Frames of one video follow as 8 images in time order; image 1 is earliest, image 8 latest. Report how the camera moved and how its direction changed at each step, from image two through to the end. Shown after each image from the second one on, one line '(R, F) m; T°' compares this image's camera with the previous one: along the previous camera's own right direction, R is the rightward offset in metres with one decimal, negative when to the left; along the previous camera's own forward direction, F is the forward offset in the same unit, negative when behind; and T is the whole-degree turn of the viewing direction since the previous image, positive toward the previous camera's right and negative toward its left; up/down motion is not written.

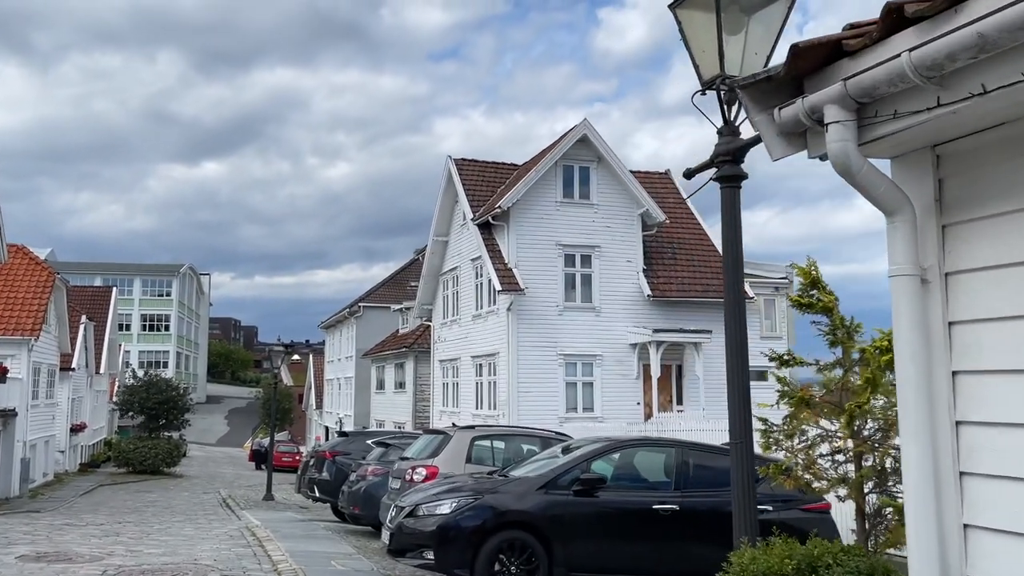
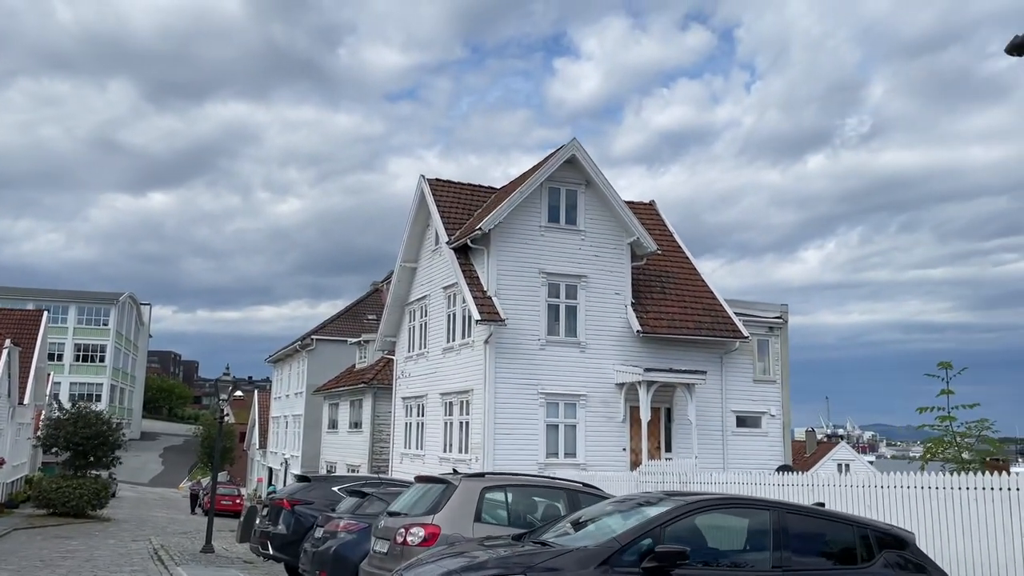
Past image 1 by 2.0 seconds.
(-0.8, +2.2) m; +3°
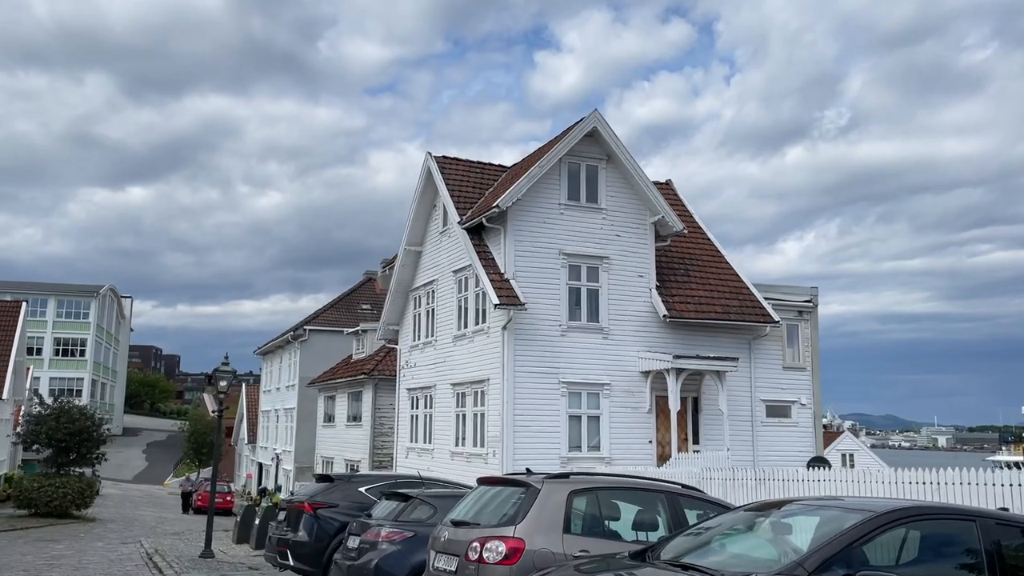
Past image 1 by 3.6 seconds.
(-0.9, +1.5) m; +1°
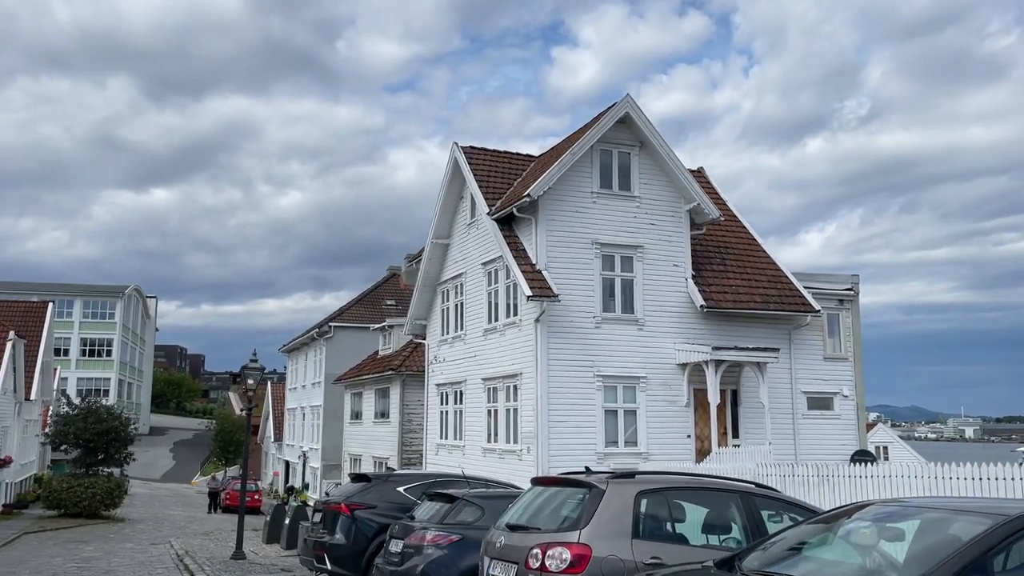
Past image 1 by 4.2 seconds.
(-0.3, +0.6) m; -1°
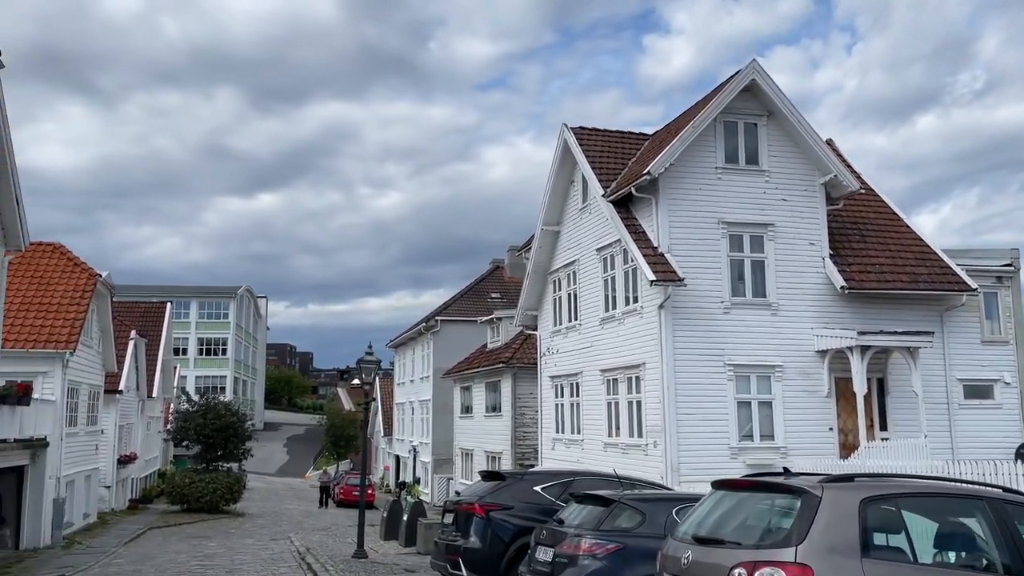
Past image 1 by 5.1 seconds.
(-0.6, +1.1) m; -7°
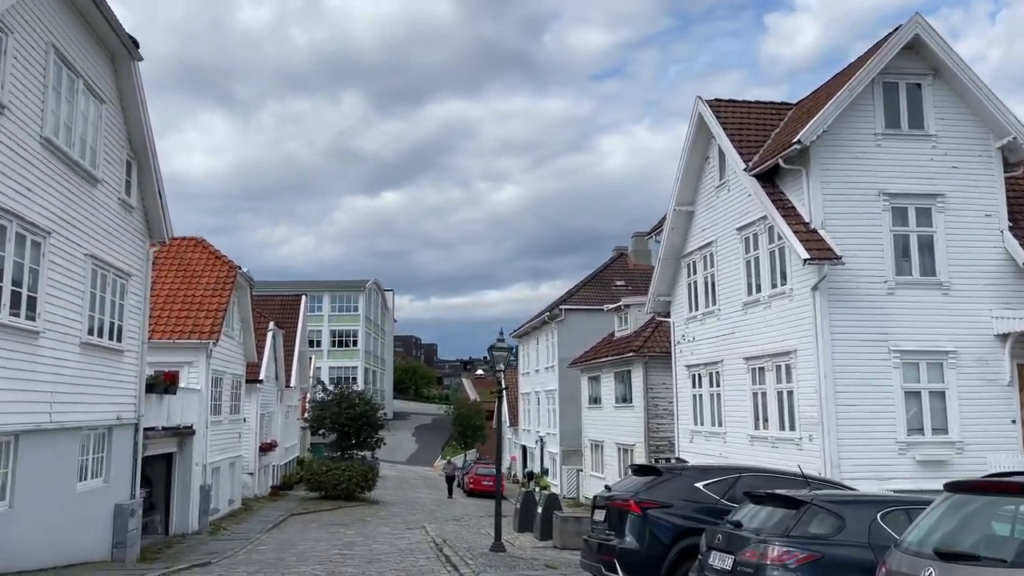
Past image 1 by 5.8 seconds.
(-0.4, +0.8) m; -8°
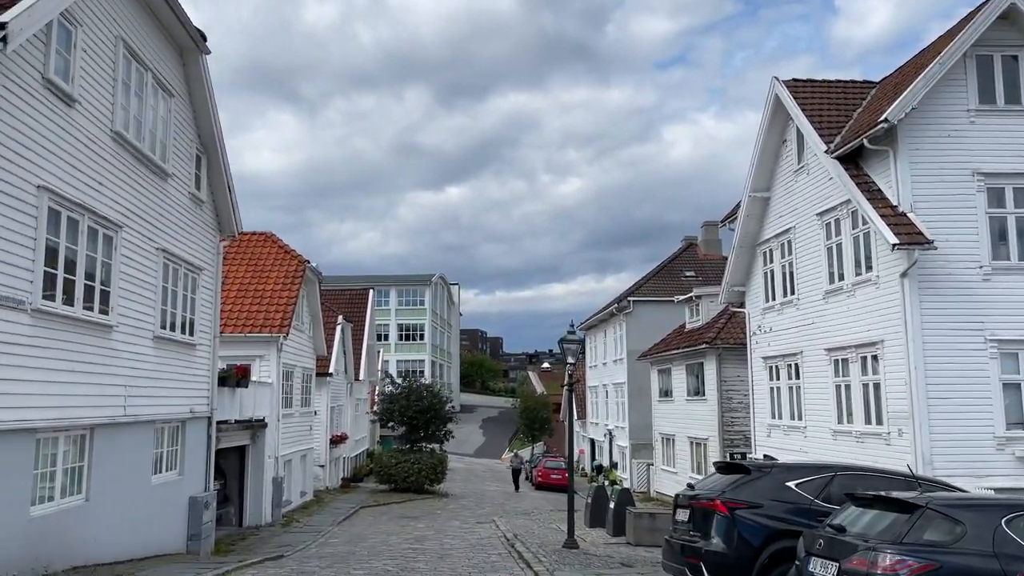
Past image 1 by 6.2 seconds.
(-0.1, +0.4) m; -4°
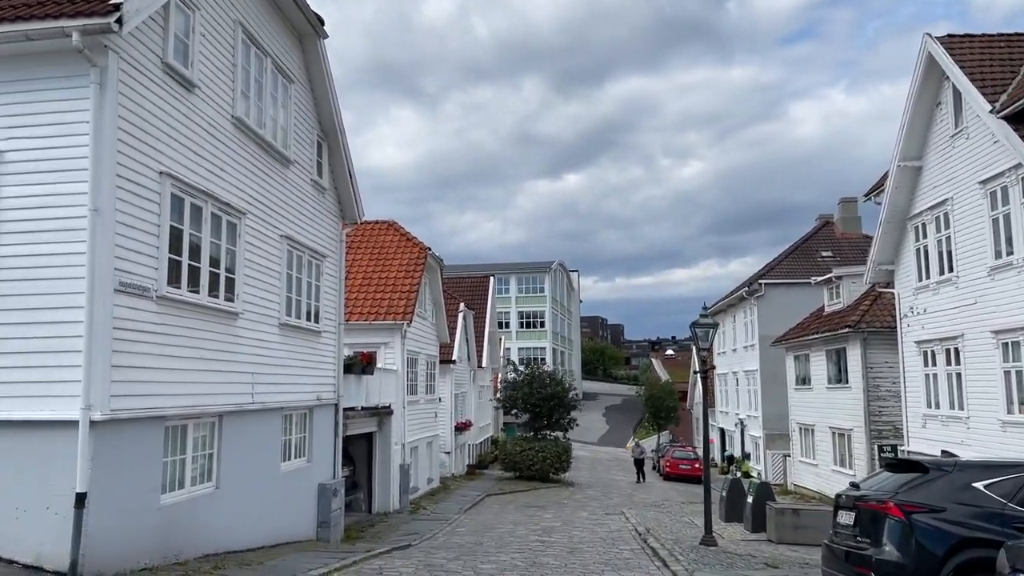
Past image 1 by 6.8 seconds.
(-0.1, +0.7) m; -8°
